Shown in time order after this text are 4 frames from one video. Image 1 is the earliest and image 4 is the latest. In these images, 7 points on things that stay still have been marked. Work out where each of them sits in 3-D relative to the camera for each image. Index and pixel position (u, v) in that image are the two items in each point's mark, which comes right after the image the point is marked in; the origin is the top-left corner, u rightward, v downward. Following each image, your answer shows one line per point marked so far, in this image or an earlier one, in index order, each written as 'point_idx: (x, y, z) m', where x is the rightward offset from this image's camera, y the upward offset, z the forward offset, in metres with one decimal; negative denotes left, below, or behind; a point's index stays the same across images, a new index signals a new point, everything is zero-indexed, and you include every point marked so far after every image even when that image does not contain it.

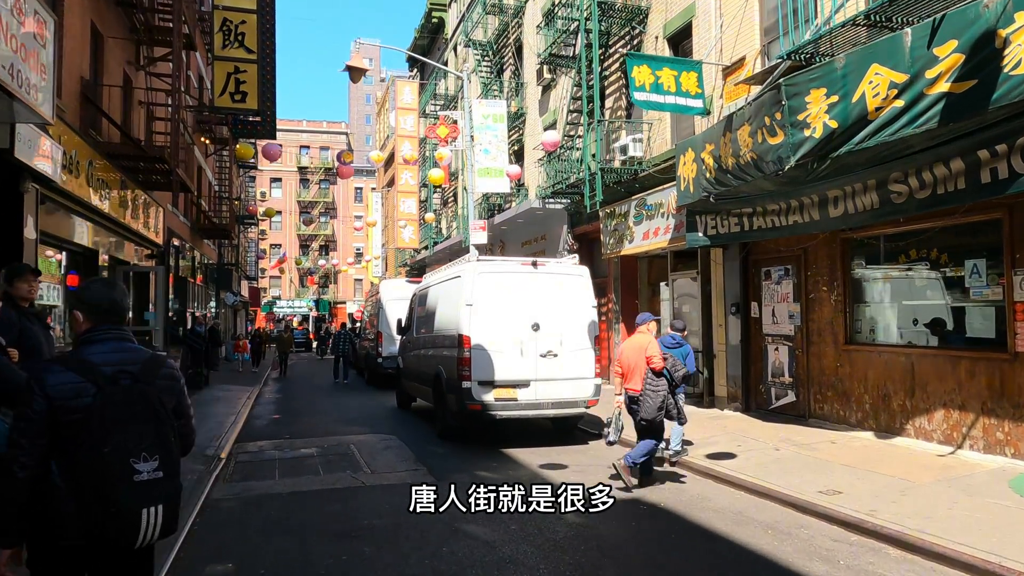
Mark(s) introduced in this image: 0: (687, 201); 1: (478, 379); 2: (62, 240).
0: (+2.9, +1.4, +10.9) m
1: (-0.5, -1.3, +9.4) m
2: (-7.4, +0.8, +10.9) m
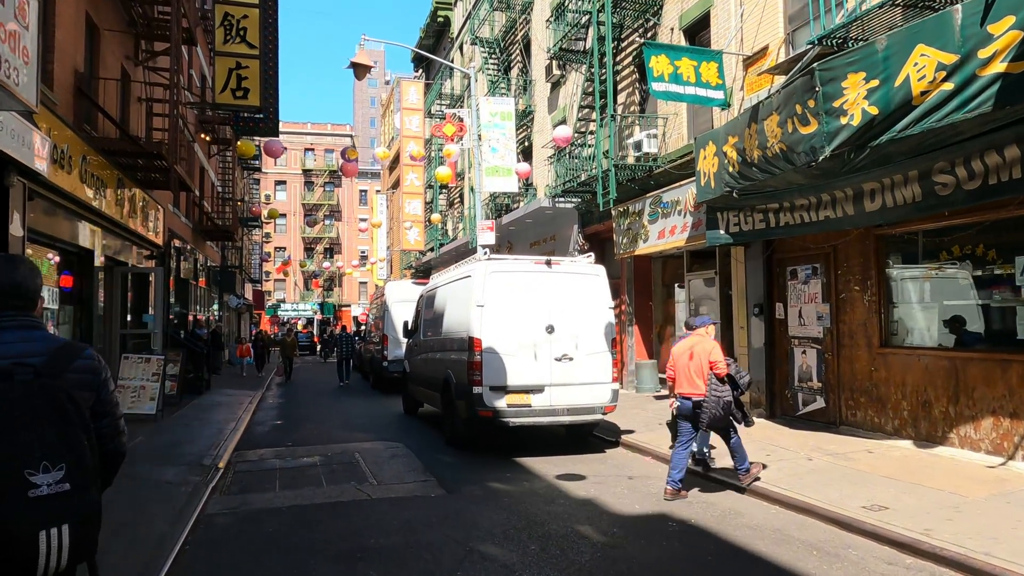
0: (+3.1, +1.4, +10.4) m
1: (-0.3, -1.3, +8.9) m
2: (-7.2, +0.8, +10.5) m
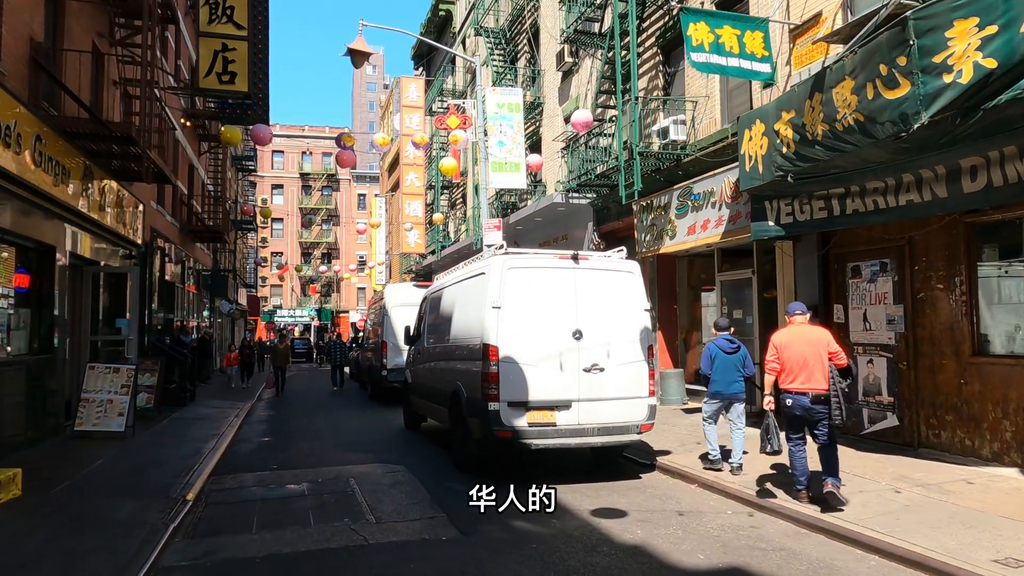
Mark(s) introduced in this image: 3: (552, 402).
0: (+3.3, +1.4, +9.1) m
1: (-0.1, -1.3, +7.6) m
2: (-6.9, +0.8, +9.1) m
3: (+0.5, -1.3, +7.8) m
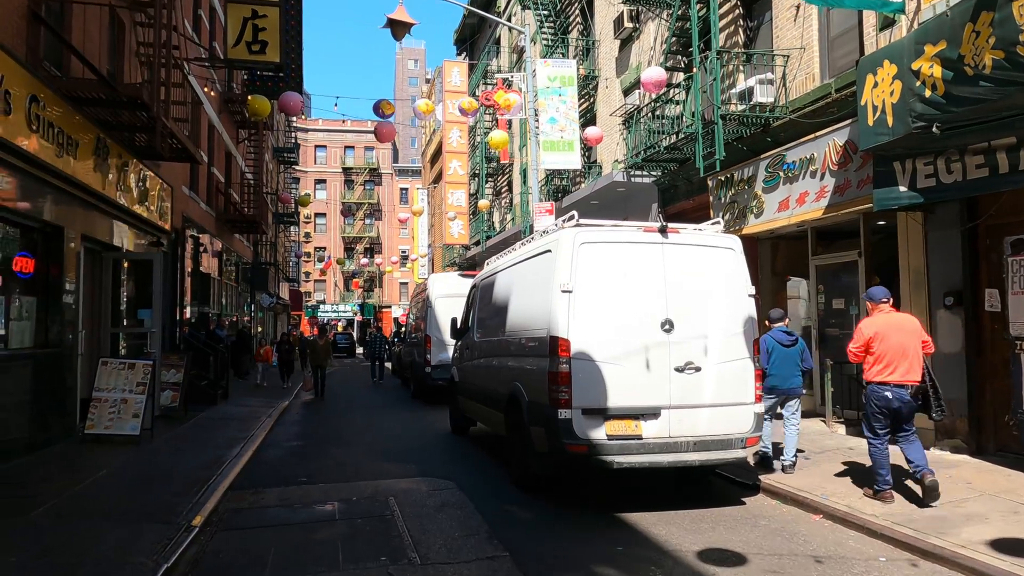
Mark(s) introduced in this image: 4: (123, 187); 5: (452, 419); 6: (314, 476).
0: (+4.1, +1.6, +7.3) m
1: (+0.6, -1.1, +6.1) m
2: (-6.1, +0.9, +8.0) m
3: (+1.2, -1.1, +6.2) m
4: (-6.5, +1.7, +11.1) m
5: (-1.0, -2.3, +11.3) m
6: (-2.4, -2.3, +8.1) m
